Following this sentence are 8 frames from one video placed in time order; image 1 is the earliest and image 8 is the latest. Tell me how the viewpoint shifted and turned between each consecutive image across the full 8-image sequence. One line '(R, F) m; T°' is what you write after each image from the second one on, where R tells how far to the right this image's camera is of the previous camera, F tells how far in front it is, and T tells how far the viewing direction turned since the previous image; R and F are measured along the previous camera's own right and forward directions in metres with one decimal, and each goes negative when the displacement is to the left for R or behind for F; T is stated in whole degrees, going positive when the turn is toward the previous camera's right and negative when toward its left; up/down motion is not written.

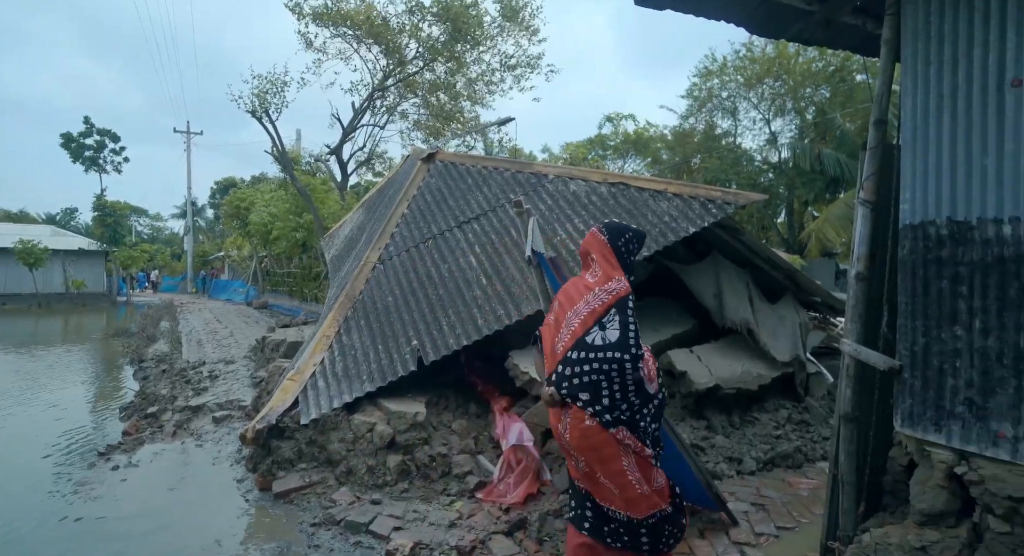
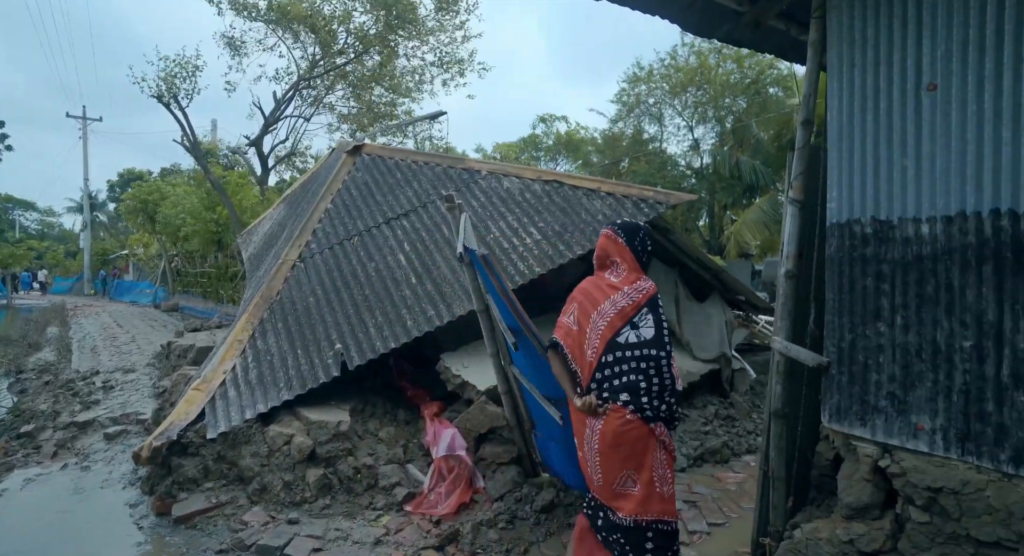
(0.0, +0.2) m; +6°
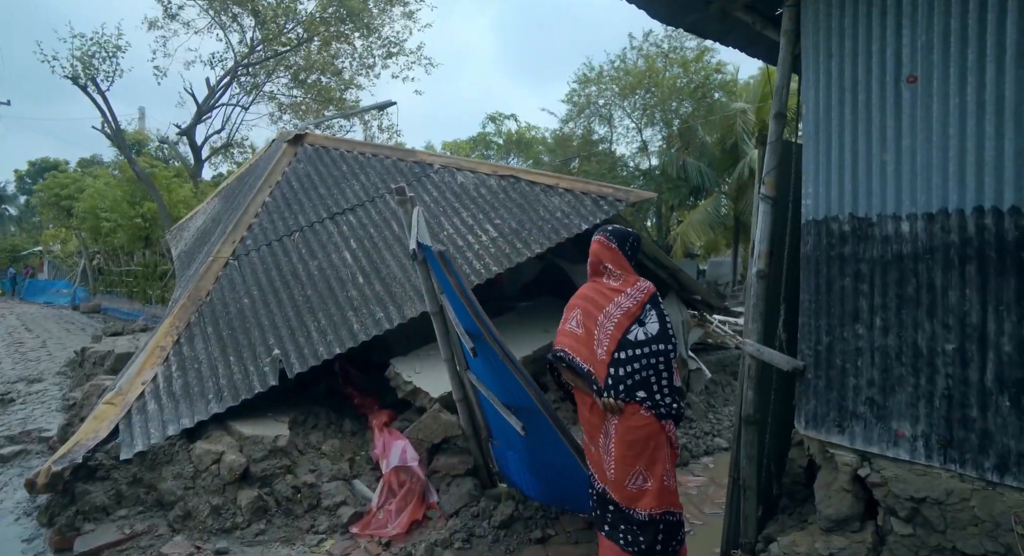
(0.0, +0.3) m; +5°
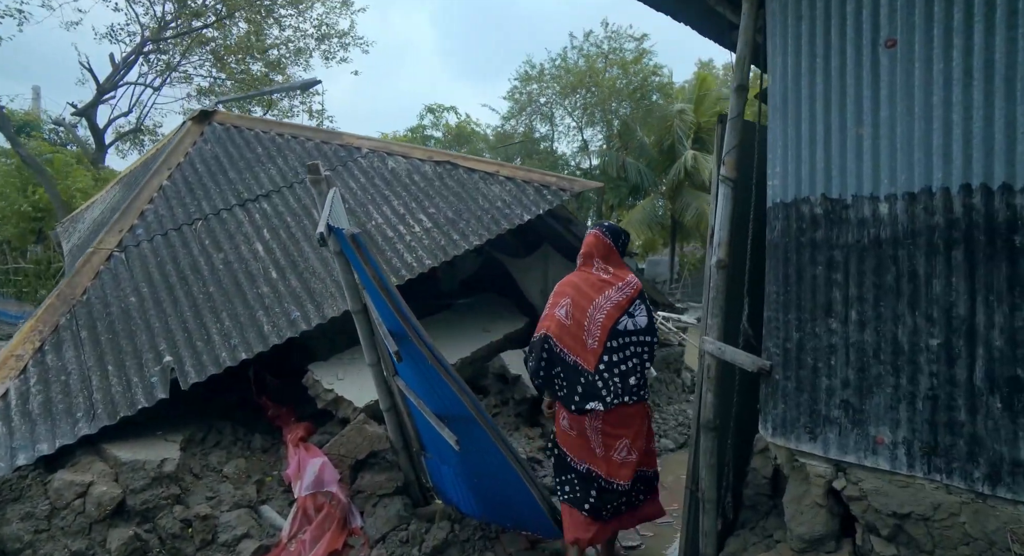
(+0.1, +0.5) m; +5°
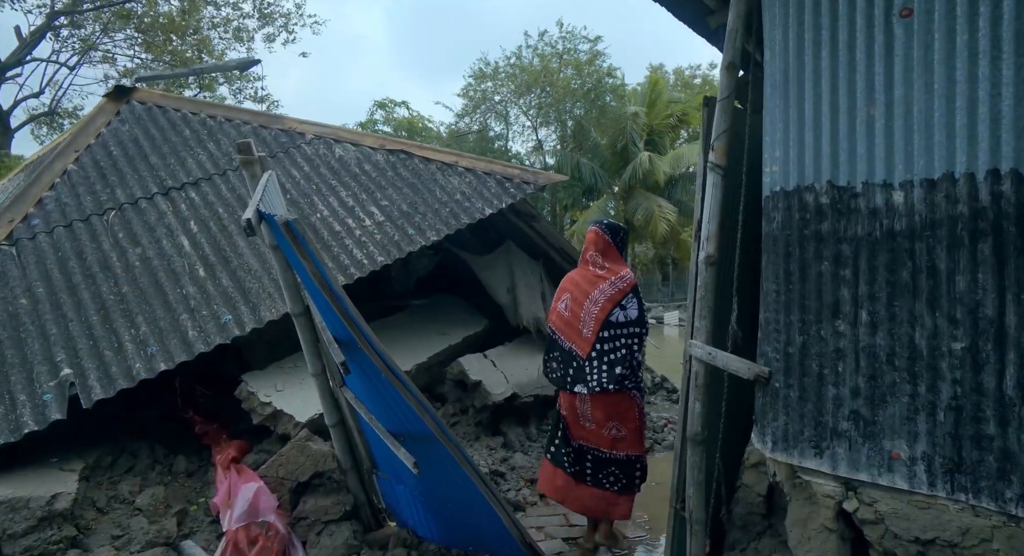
(-0.1, +0.4) m; +4°
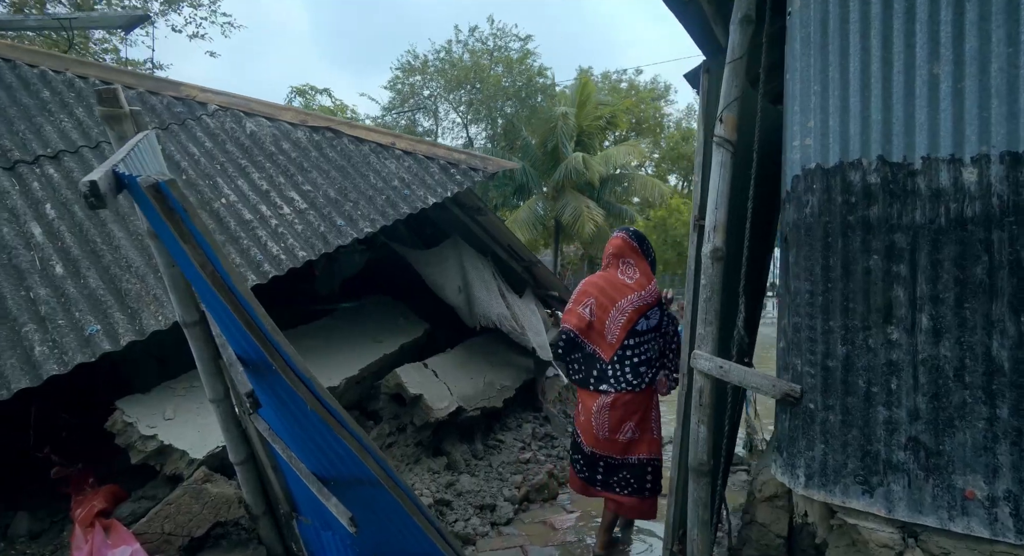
(-0.1, +0.7) m; +7°
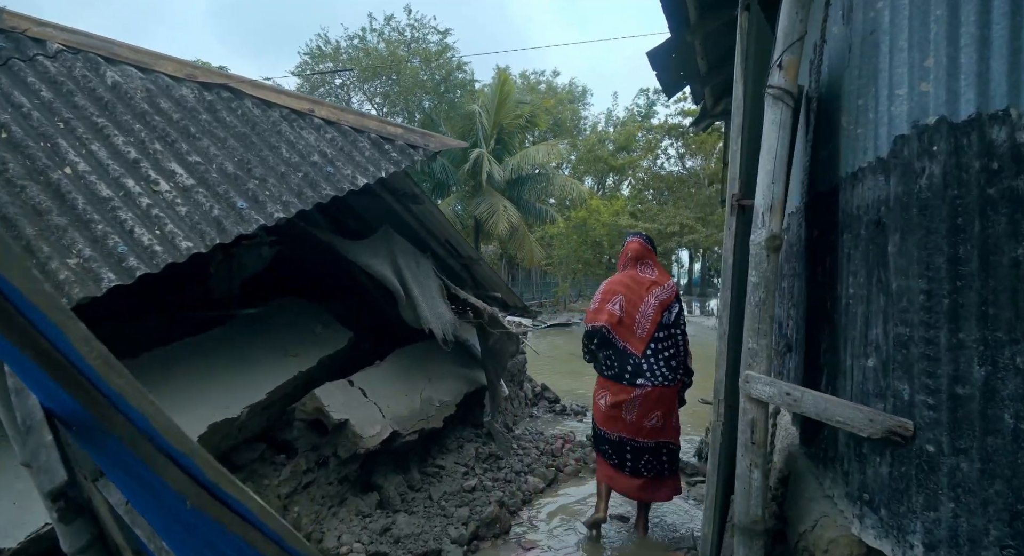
(-0.2, +0.8) m; +8°
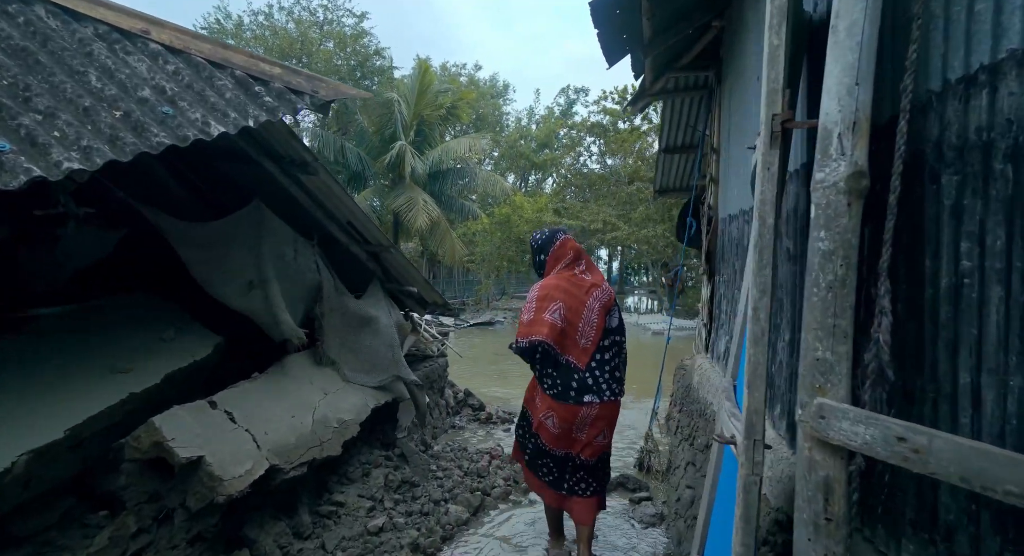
(0.0, +0.9) m; +7°
